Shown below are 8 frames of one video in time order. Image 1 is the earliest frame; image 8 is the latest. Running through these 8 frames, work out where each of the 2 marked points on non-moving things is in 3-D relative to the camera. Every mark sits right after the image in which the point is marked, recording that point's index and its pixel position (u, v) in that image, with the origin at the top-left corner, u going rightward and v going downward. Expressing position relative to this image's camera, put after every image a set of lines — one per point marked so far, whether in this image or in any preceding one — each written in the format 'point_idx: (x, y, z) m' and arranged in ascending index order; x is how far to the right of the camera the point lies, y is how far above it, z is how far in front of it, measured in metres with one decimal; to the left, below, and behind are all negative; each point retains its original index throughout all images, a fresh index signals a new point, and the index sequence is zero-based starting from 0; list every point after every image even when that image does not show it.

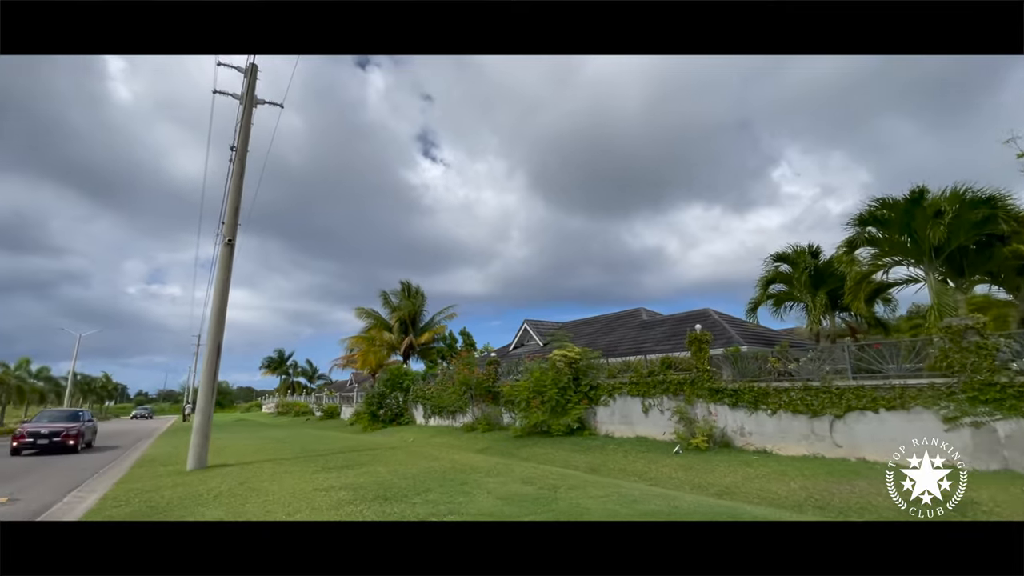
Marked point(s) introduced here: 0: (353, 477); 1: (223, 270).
0: (-2.5, -2.9, +8.0) m
1: (-6.3, +0.4, +11.2) m
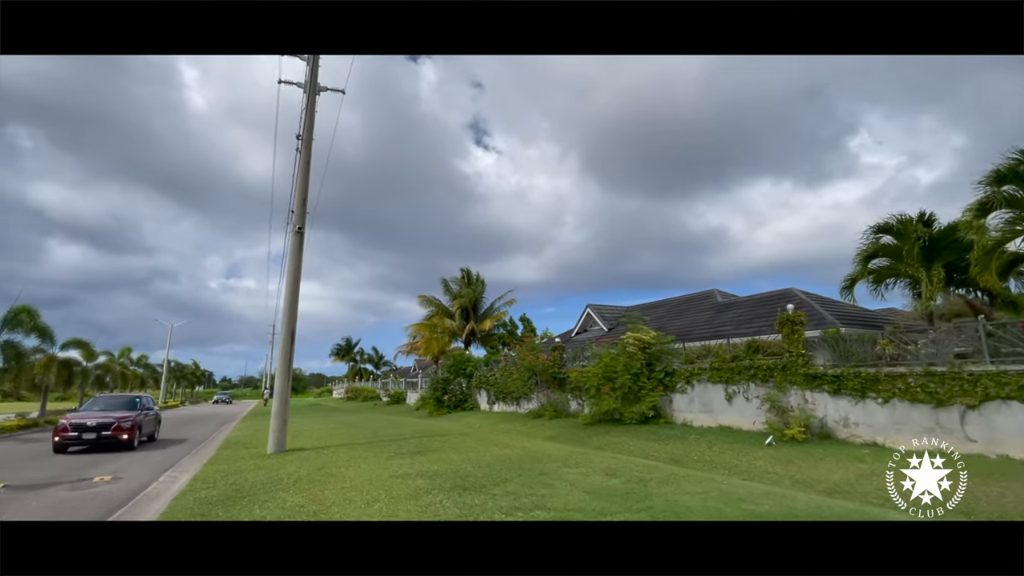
0: (-1.3, -2.7, +7.9) m
1: (-4.9, +0.7, +11.4) m
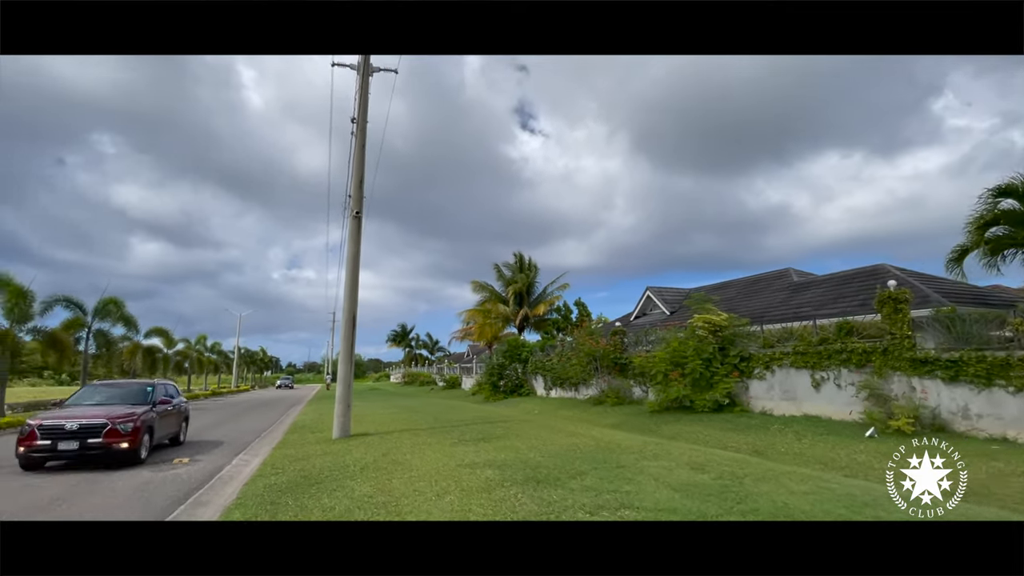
0: (-0.3, -2.4, +7.6) m
1: (-3.5, +1.0, +11.4) m
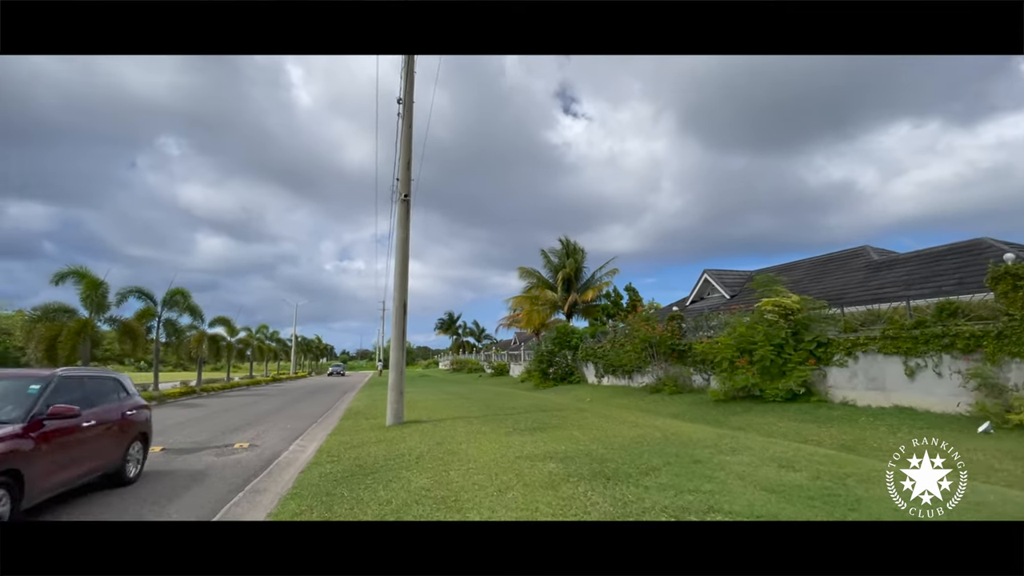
0: (+0.6, -2.2, +7.2) m
1: (-2.4, +1.3, +11.2) m
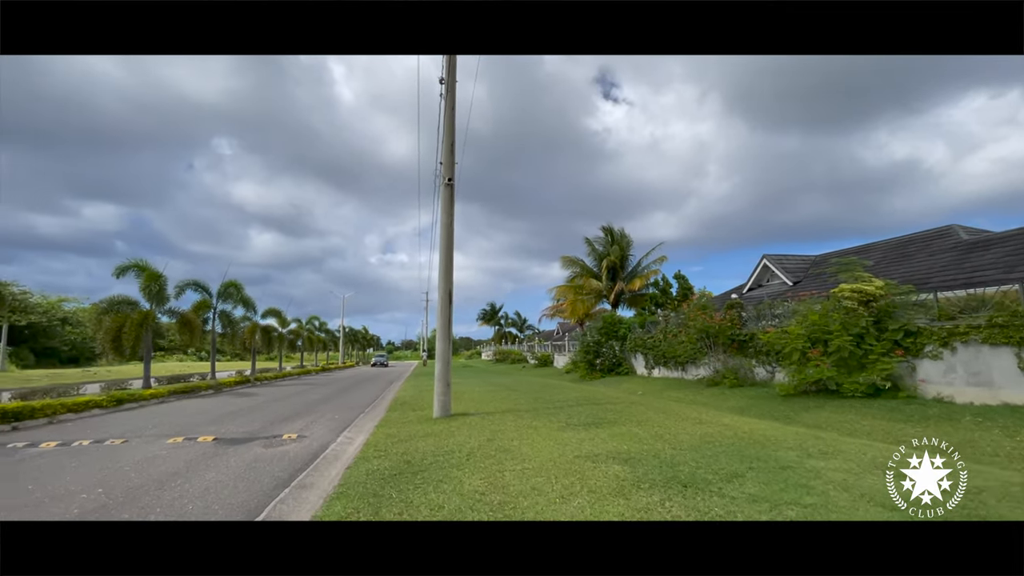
0: (+1.3, -2.0, +6.6) m
1: (-1.4, +1.6, +10.8) m
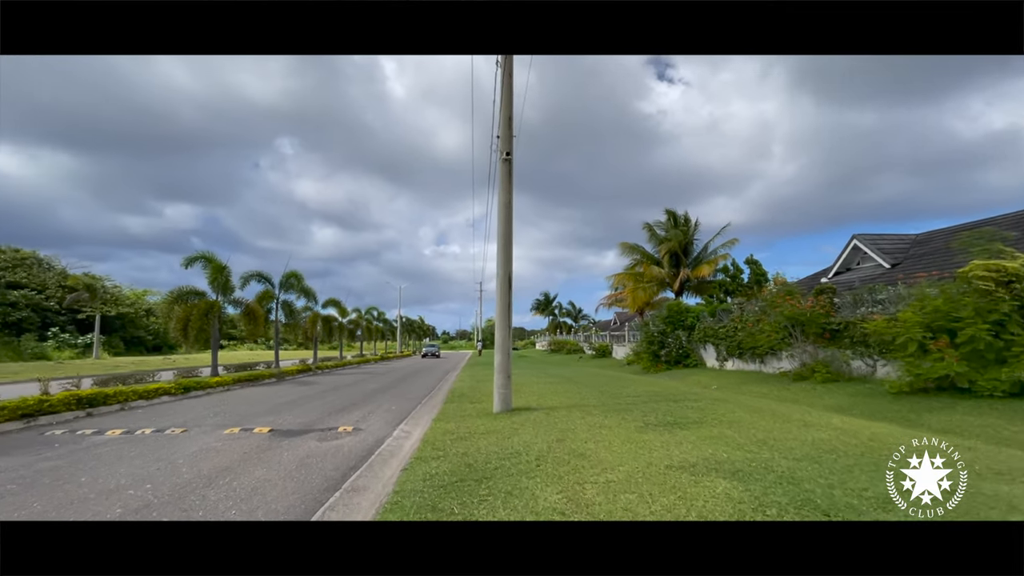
0: (+2.1, -1.7, +5.6) m
1: (-0.1, +1.9, +10.0) m
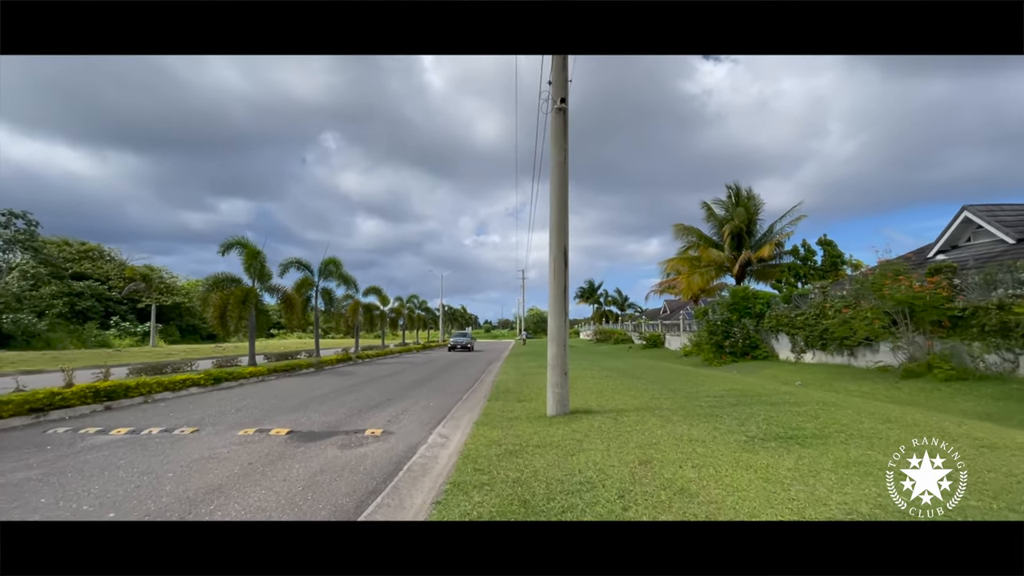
0: (+2.7, -1.5, +3.9) m
1: (+0.8, +2.2, +8.3) m
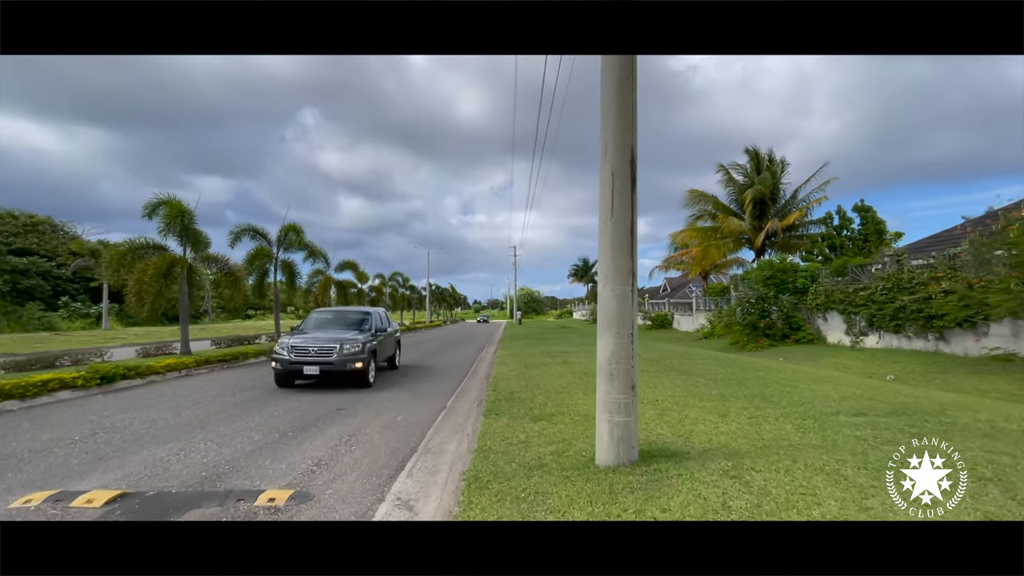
0: (+3.0, -1.1, +0.4) m
1: (+0.9, +2.7, +4.6) m
